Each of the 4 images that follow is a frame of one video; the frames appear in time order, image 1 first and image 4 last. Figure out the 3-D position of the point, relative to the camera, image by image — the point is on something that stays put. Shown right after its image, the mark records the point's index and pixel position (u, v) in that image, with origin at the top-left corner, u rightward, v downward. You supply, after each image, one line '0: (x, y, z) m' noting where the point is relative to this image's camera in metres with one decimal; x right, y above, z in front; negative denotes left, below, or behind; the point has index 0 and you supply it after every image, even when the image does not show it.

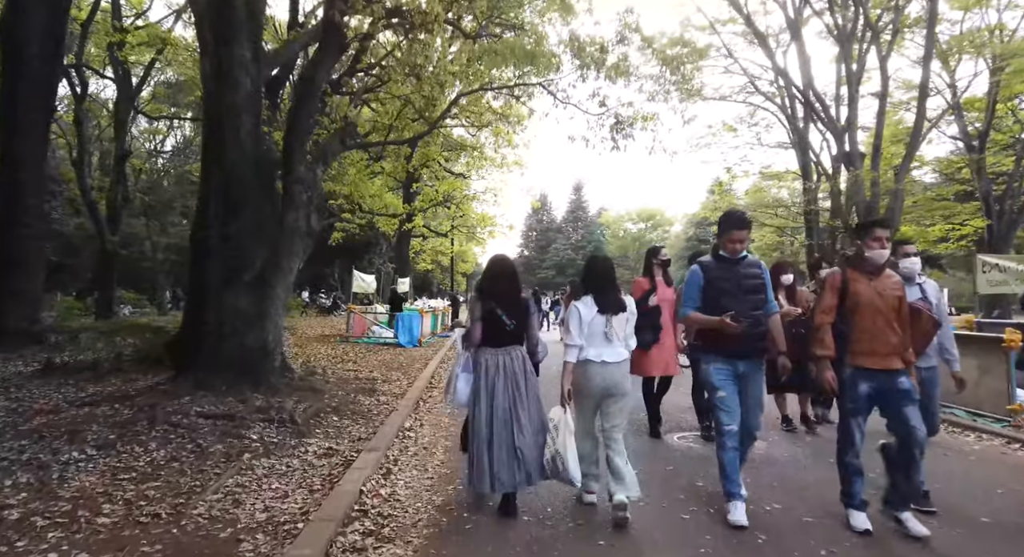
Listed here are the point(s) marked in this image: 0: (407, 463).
0: (-1.0, -1.8, +5.3) m
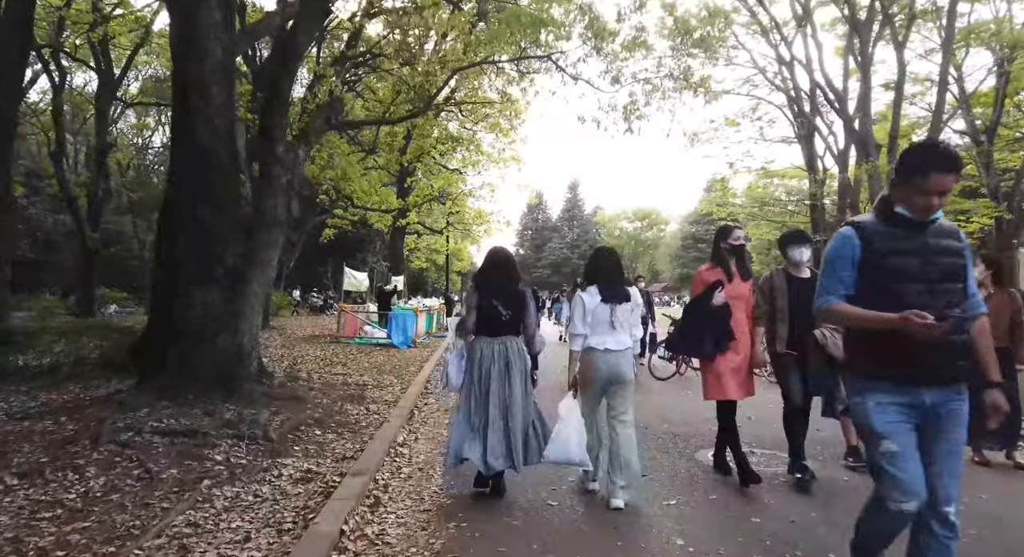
0: (-0.9, -1.7, +4.5) m
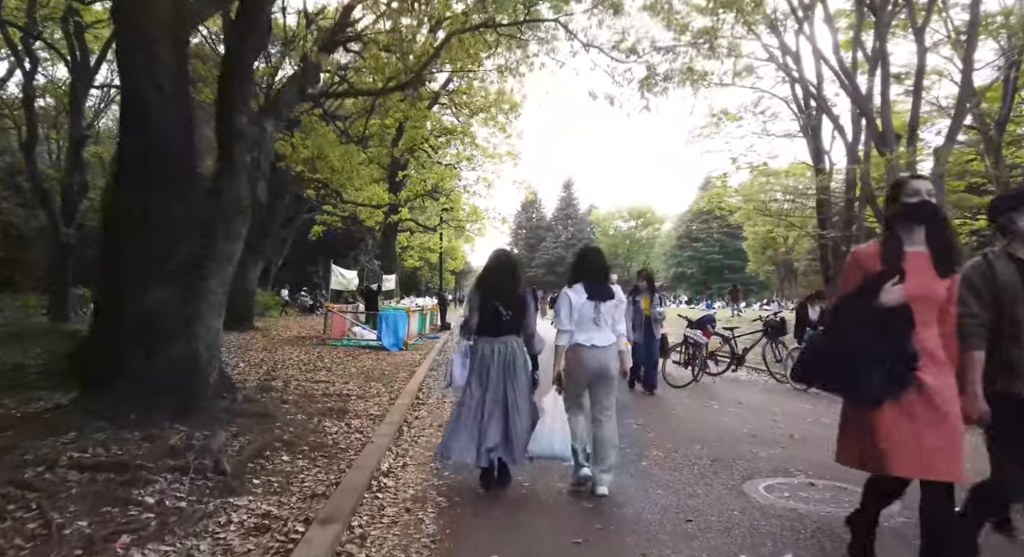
0: (-0.8, -1.7, +3.5) m
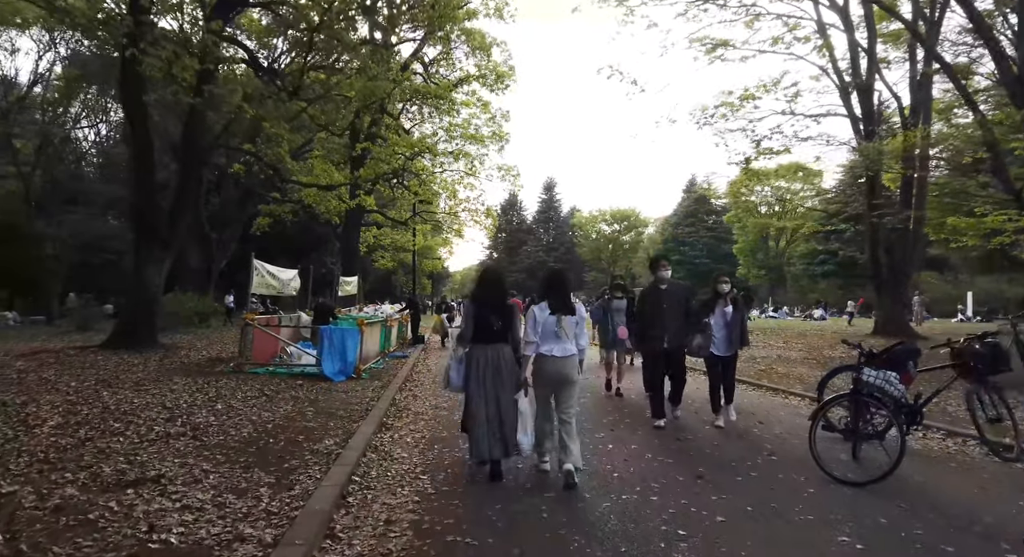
0: (-0.5, -1.6, -1.1) m
